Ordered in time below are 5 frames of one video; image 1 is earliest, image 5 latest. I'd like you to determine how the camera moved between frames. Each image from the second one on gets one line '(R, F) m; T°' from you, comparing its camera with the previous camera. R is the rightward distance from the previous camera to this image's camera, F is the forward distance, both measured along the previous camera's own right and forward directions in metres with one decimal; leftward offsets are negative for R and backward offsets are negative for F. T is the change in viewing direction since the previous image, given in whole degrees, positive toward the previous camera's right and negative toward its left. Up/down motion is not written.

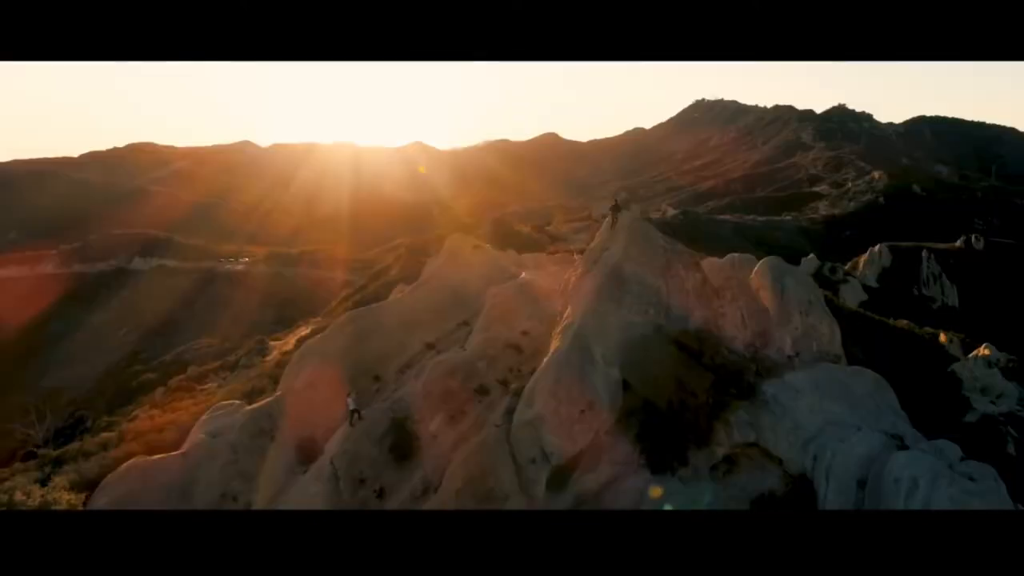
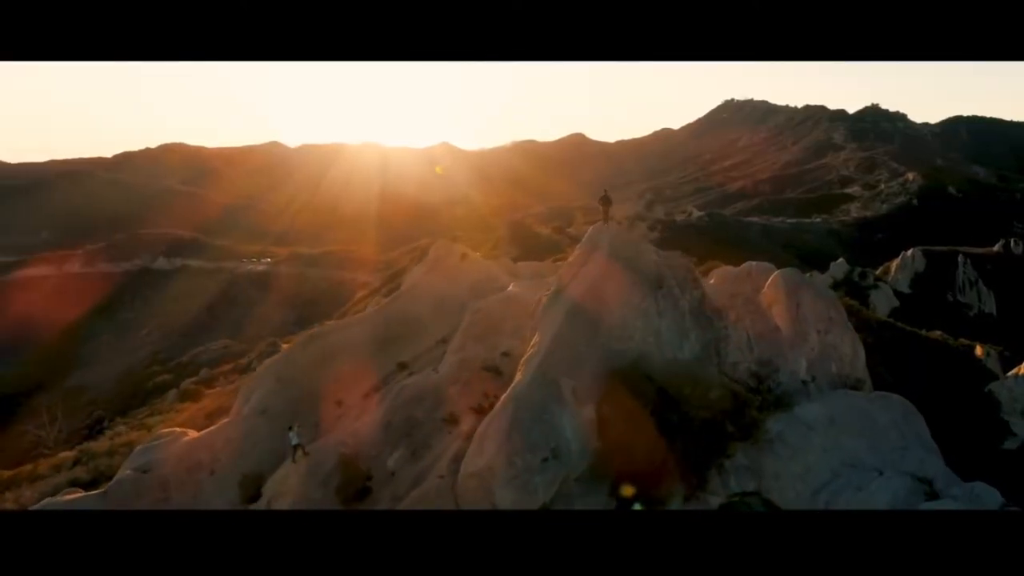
(+0.3, +0.7) m; -2°
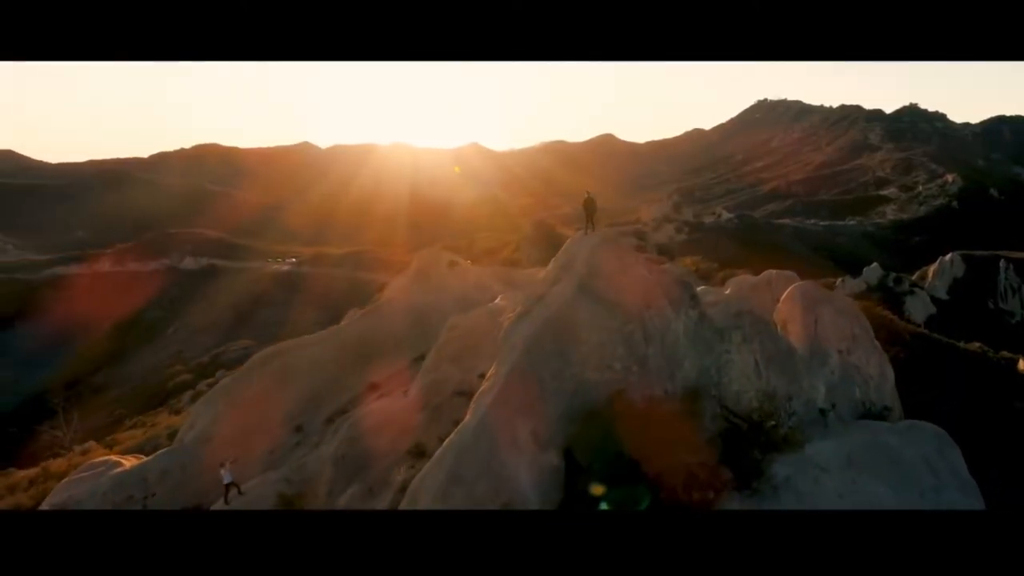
(+0.3, +0.6) m; -2°
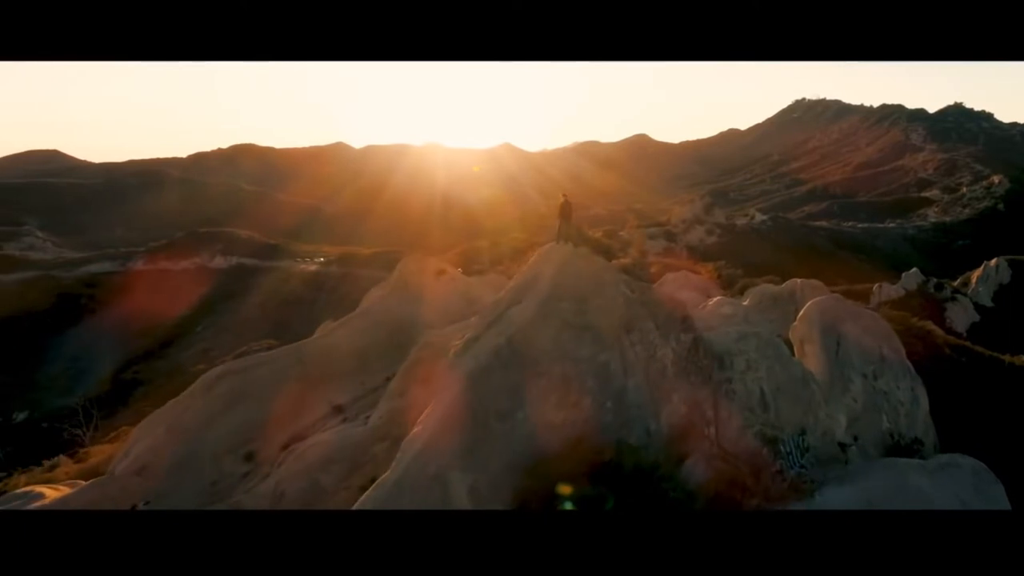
(+0.3, +0.6) m; -2°
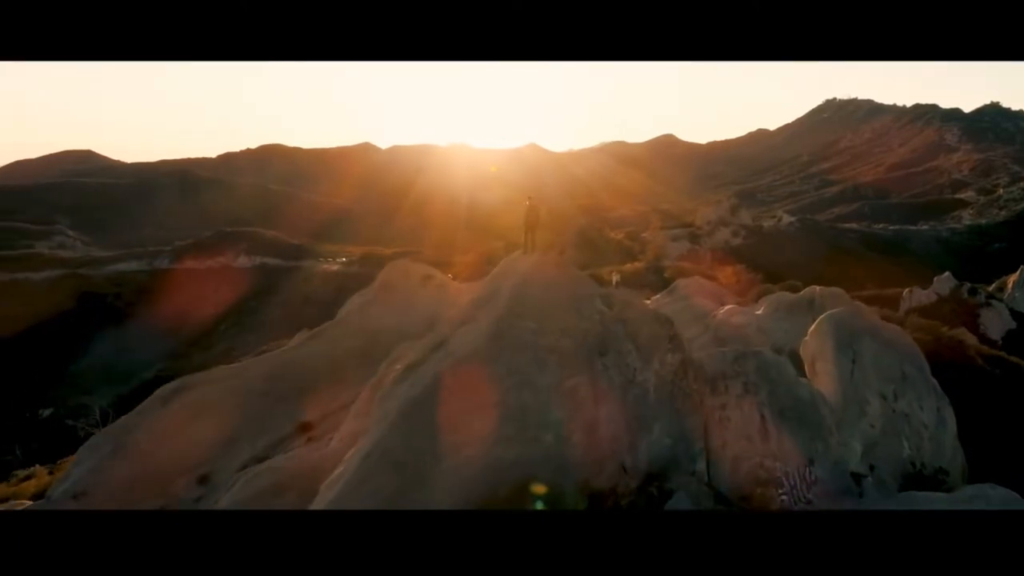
(+0.2, +0.4) m; -2°
